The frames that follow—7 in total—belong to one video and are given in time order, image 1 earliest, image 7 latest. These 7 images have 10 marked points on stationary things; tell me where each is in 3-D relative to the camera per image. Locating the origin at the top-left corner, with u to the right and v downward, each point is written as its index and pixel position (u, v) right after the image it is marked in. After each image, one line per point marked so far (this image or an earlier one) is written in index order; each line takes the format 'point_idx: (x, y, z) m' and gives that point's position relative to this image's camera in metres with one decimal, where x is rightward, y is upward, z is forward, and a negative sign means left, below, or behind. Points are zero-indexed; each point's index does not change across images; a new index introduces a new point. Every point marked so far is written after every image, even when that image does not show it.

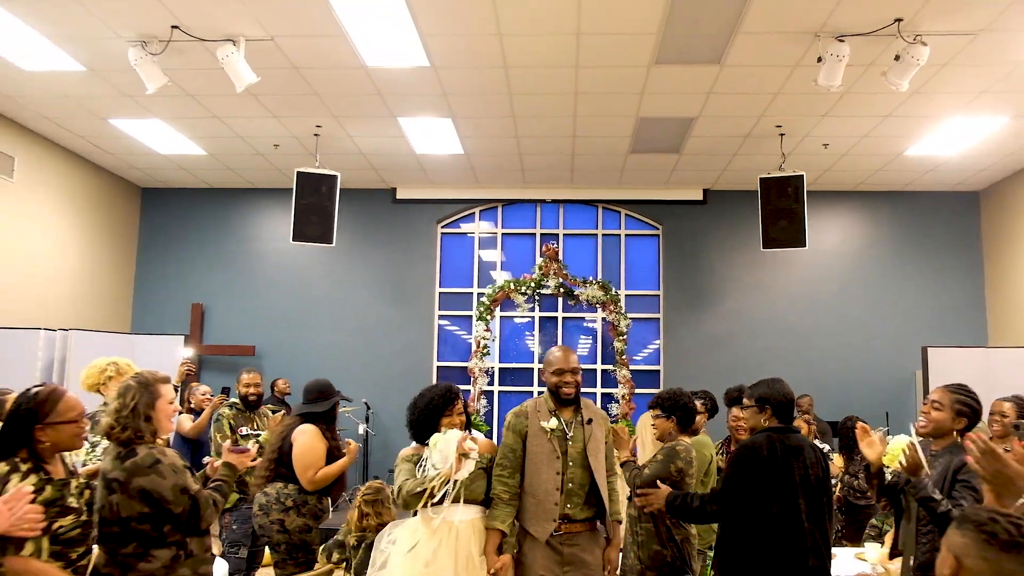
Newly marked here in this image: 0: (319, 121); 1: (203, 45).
0: (-1.9, +1.6, +6.8) m
1: (-2.4, +1.9, +5.4) m
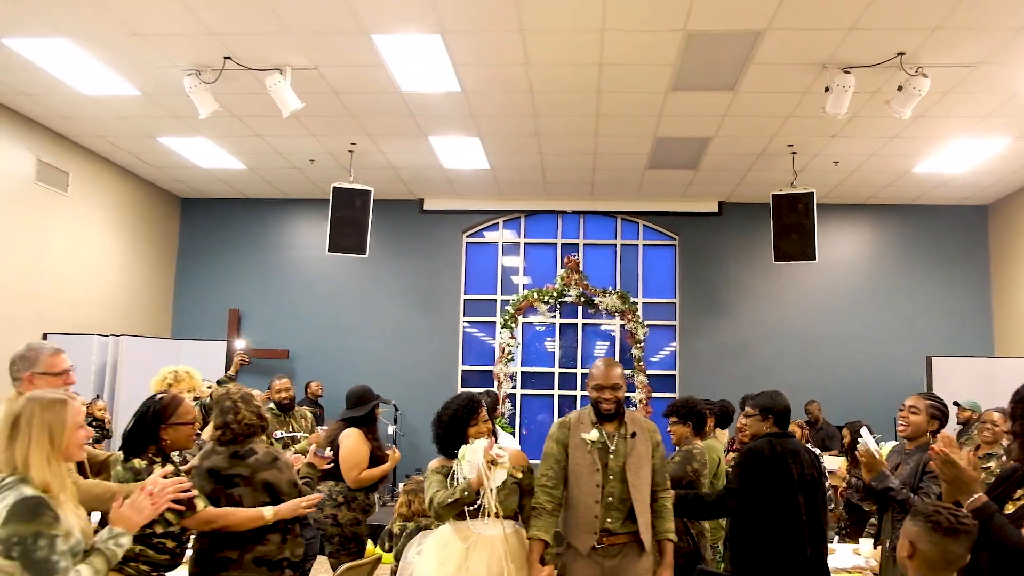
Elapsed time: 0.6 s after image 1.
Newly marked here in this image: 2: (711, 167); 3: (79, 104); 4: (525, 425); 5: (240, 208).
0: (-1.6, +1.5, +7.2) m
1: (-2.2, +1.8, +5.8) m
2: (+2.2, +1.3, +7.6) m
3: (-4.1, +1.7, +6.5) m
4: (+0.2, -1.8, +8.9) m
5: (-3.8, +1.1, +9.5) m
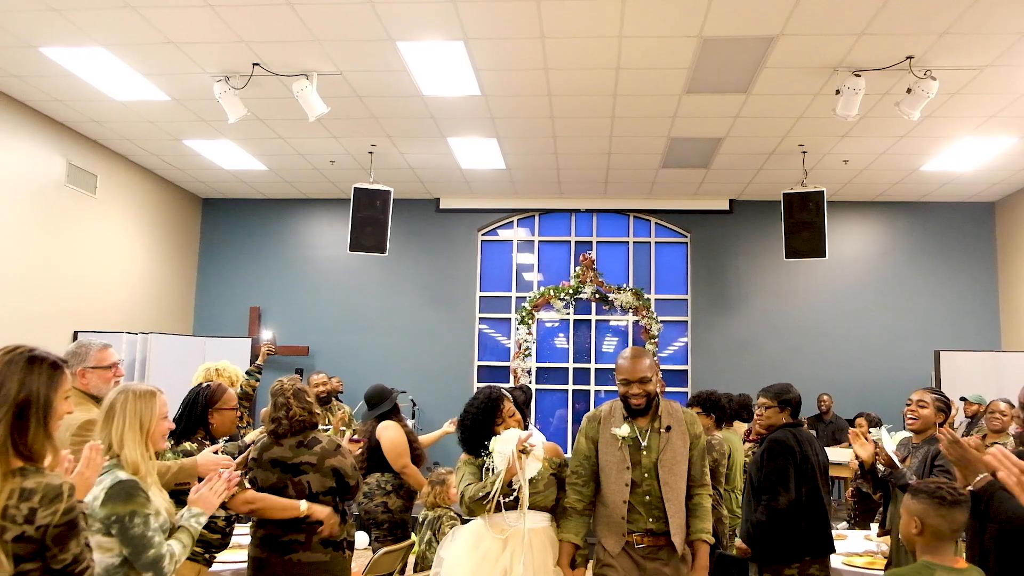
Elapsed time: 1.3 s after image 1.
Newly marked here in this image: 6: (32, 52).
0: (-1.5, +1.6, +7.4) m
1: (-2.0, +1.8, +6.0) m
2: (+2.4, +1.4, +7.8) m
3: (-3.9, +1.8, +6.7) m
4: (+0.4, -1.7, +9.1) m
5: (-3.6, +1.1, +9.8) m
6: (-3.9, +1.9, +5.7) m
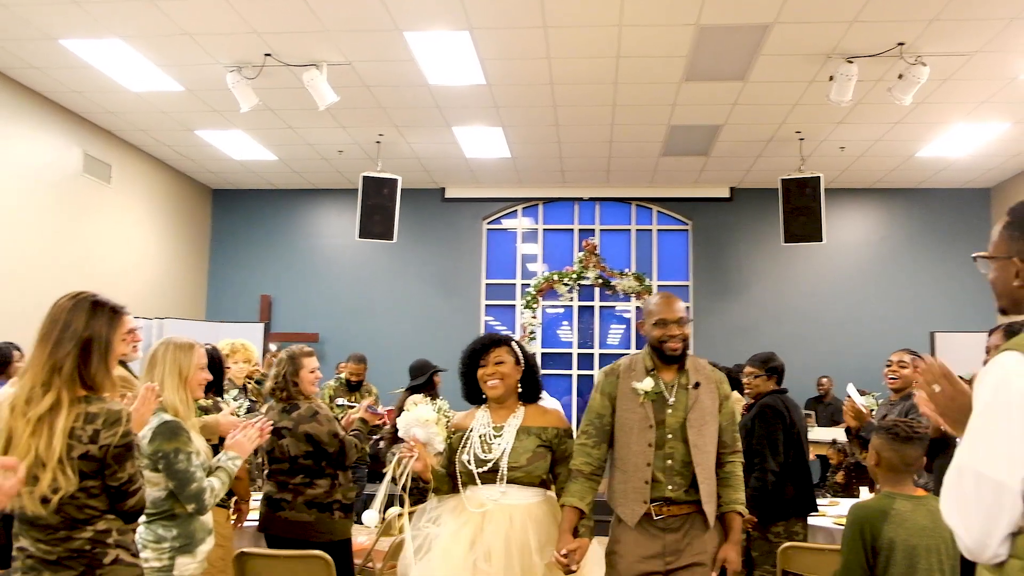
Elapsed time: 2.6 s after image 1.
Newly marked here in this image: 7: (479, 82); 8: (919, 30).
0: (-1.4, +1.7, +7.6) m
1: (-2.0, +2.0, +6.2) m
2: (+2.4, +1.5, +7.9) m
3: (-3.9, +1.9, +7.0) m
4: (+0.4, -1.6, +9.3) m
5: (-3.5, +1.3, +10.0) m
6: (-3.9, +2.1, +5.9) m
7: (-0.3, +1.9, +6.4) m
8: (+3.1, +1.9, +5.2) m
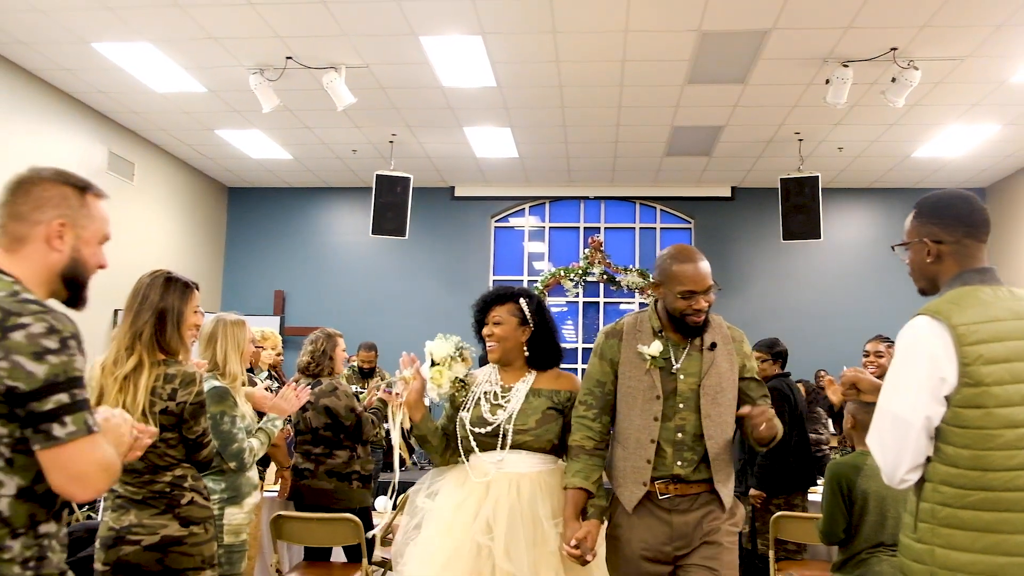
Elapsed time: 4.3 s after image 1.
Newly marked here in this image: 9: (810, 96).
0: (-1.3, +1.8, +7.9) m
1: (-1.9, +2.0, +6.5) m
2: (+2.5, +1.6, +8.2) m
3: (-3.8, +2.0, +7.2) m
4: (+0.5, -1.5, +9.6) m
5: (-3.4, +1.4, +10.3) m
6: (-3.8, +2.2, +6.2) m
7: (-0.2, +2.0, +6.6) m
8: (+3.1, +2.0, +5.4) m
9: (+2.8, +1.8, +6.5) m
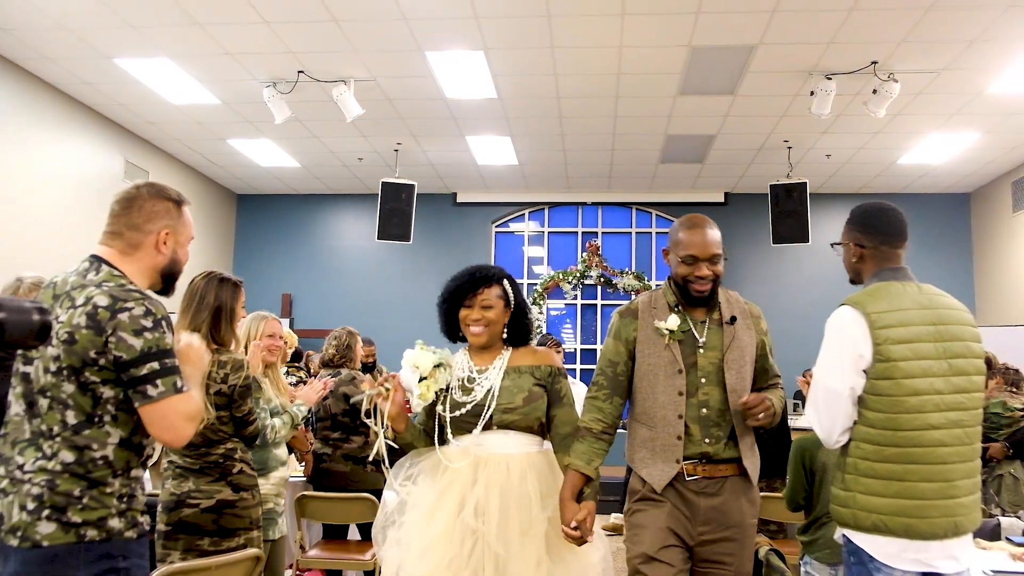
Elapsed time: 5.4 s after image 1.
0: (-1.3, +1.8, +8.2) m
1: (-1.9, +2.0, +6.8) m
2: (+2.5, +1.6, +8.5) m
3: (-3.8, +1.9, +7.6) m
4: (+0.5, -1.5, +9.9) m
5: (-3.4, +1.3, +10.6) m
6: (-3.8, +2.1, +6.5) m
7: (-0.2, +1.9, +7.0) m
8: (+3.1, +2.0, +5.8) m
9: (+2.8, +1.8, +6.9) m
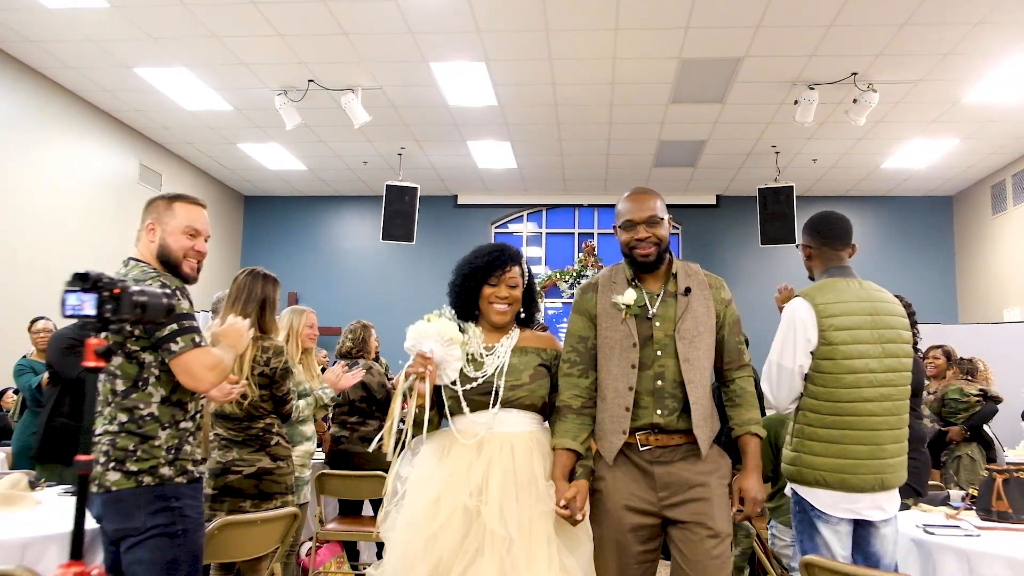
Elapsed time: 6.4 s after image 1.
0: (-1.3, +1.8, +8.5) m
1: (-1.9, +2.0, +7.1) m
2: (+2.5, +1.6, +8.9) m
3: (-3.8, +2.0, +7.9) m
4: (+0.5, -1.5, +10.2) m
5: (-3.4, +1.3, +10.9) m
6: (-3.8, +2.1, +6.8) m
7: (-0.2, +2.0, +7.3) m
8: (+3.1, +2.0, +6.1) m
9: (+2.8, +1.8, +7.2) m
